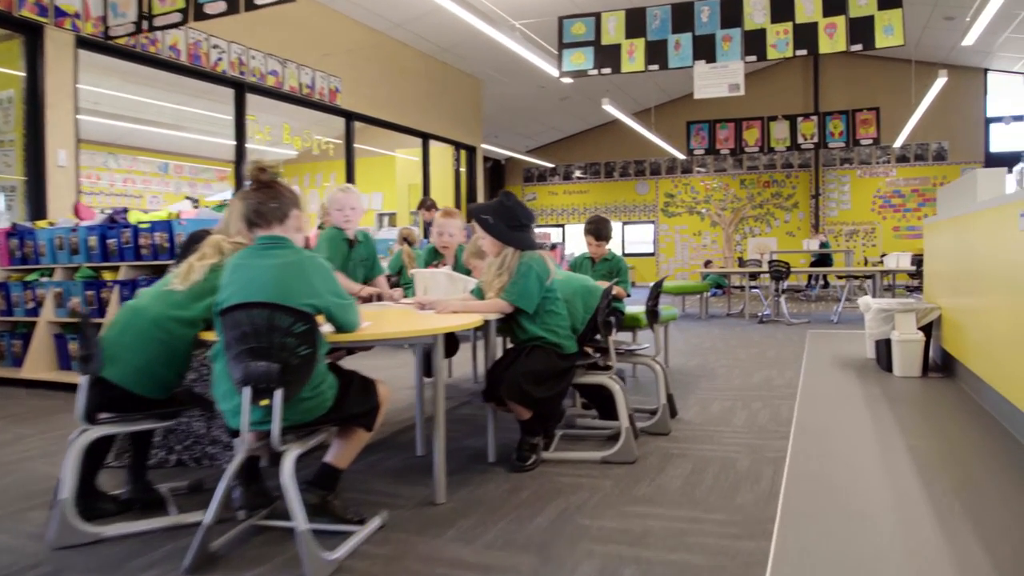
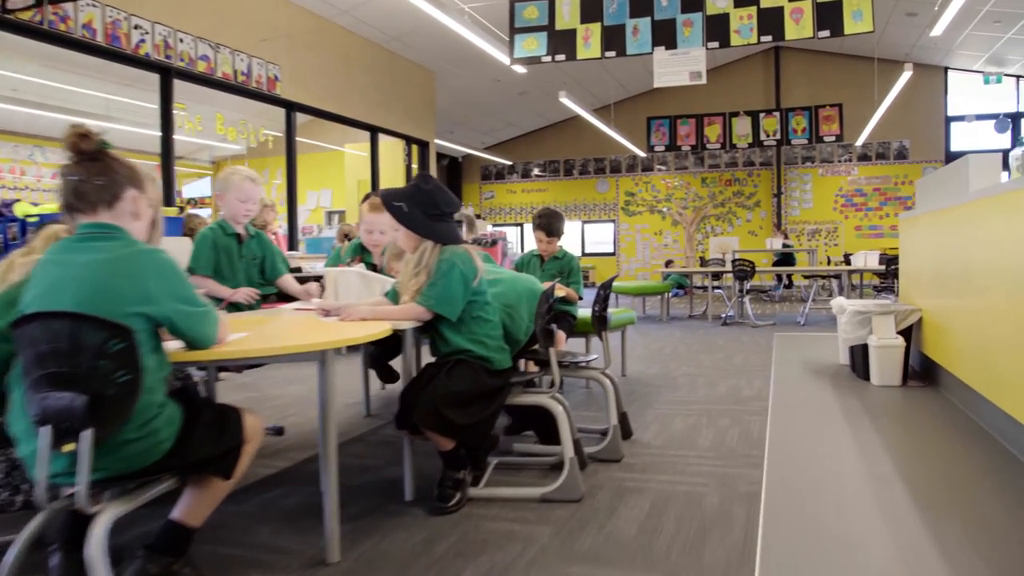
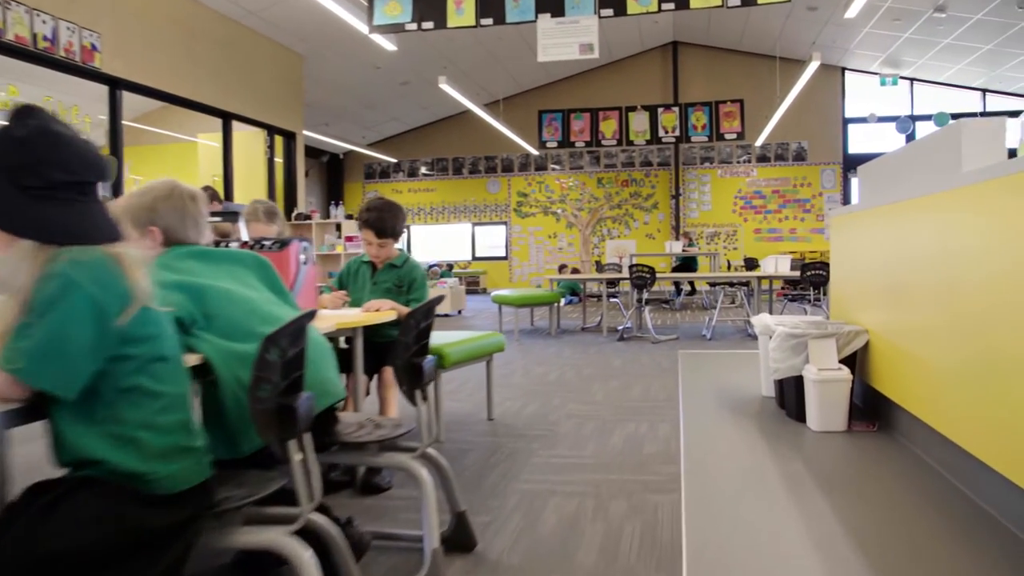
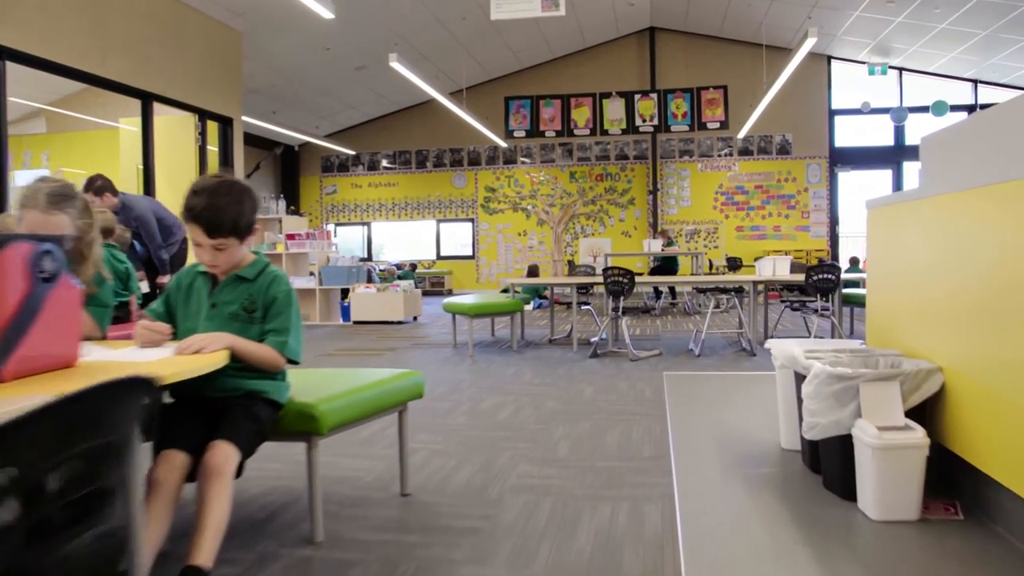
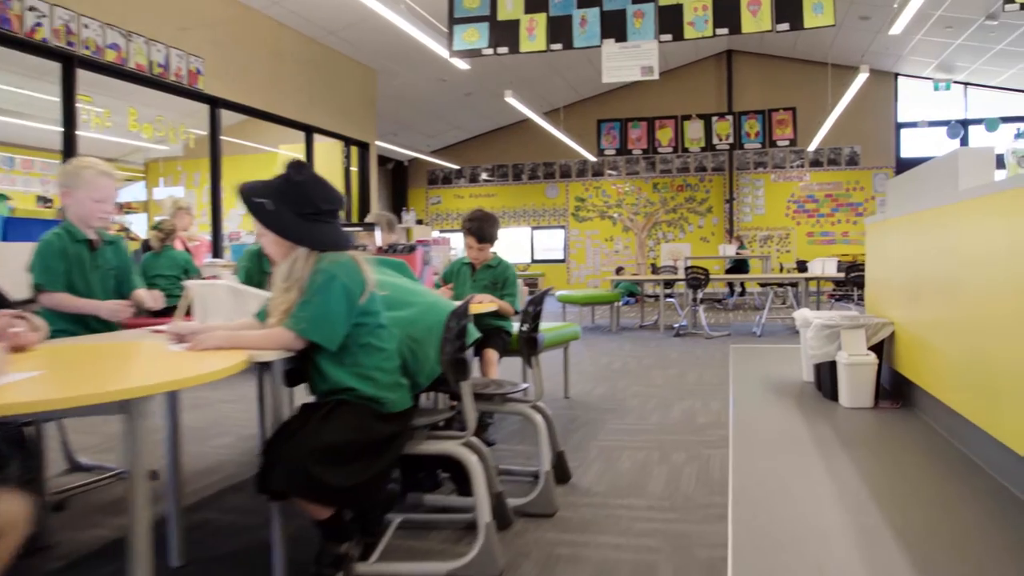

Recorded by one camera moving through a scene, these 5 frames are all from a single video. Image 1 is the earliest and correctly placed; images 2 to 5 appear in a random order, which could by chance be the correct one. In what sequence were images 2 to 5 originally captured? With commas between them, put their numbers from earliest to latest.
2, 5, 3, 4
